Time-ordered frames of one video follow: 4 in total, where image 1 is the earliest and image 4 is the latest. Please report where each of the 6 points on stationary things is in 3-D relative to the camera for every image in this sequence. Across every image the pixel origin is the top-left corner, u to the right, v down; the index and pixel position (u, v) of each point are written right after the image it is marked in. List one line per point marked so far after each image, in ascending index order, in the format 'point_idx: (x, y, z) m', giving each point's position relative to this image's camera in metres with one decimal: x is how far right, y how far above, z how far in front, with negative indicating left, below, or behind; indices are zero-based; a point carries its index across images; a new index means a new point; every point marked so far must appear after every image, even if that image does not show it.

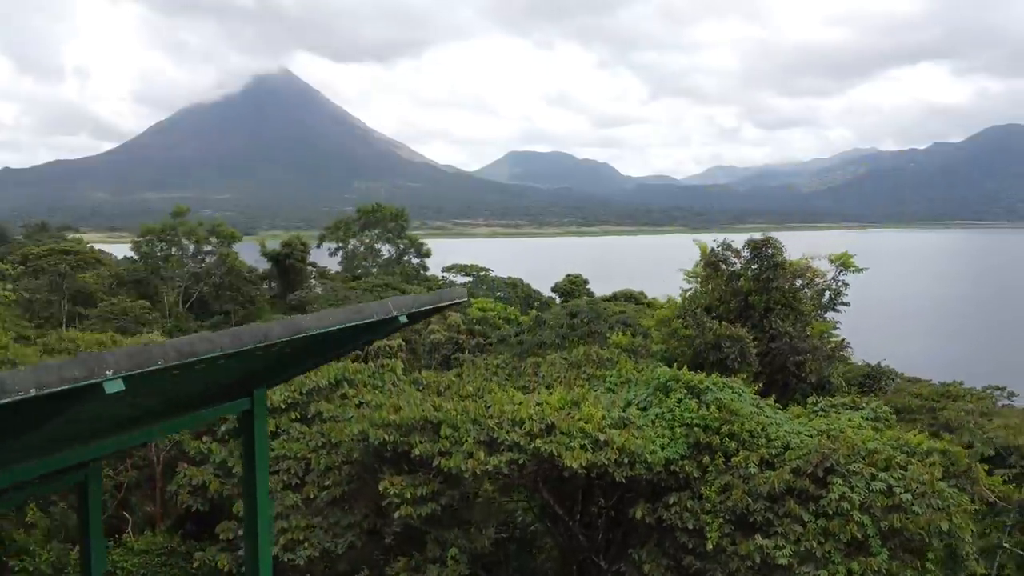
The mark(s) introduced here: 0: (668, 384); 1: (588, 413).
0: (+1.1, -0.7, +4.7) m
1: (+0.5, -0.8, +4.3) m
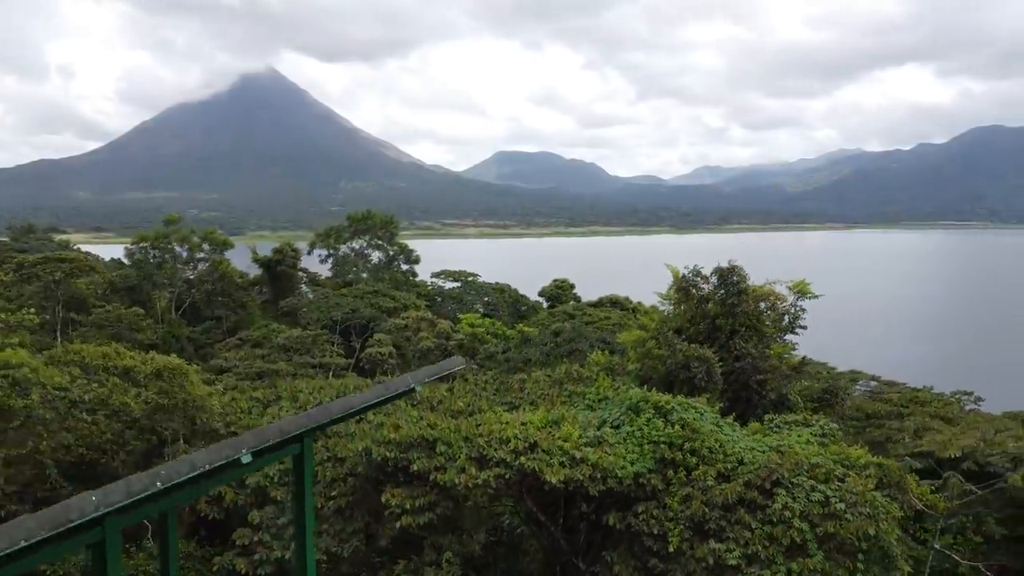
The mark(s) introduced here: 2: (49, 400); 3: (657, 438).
0: (+1.0, -0.9, +5.3) m
1: (+0.4, -1.1, +4.9) m
2: (-4.2, -1.0, +6.0) m
3: (+1.1, -1.1, +4.9) m
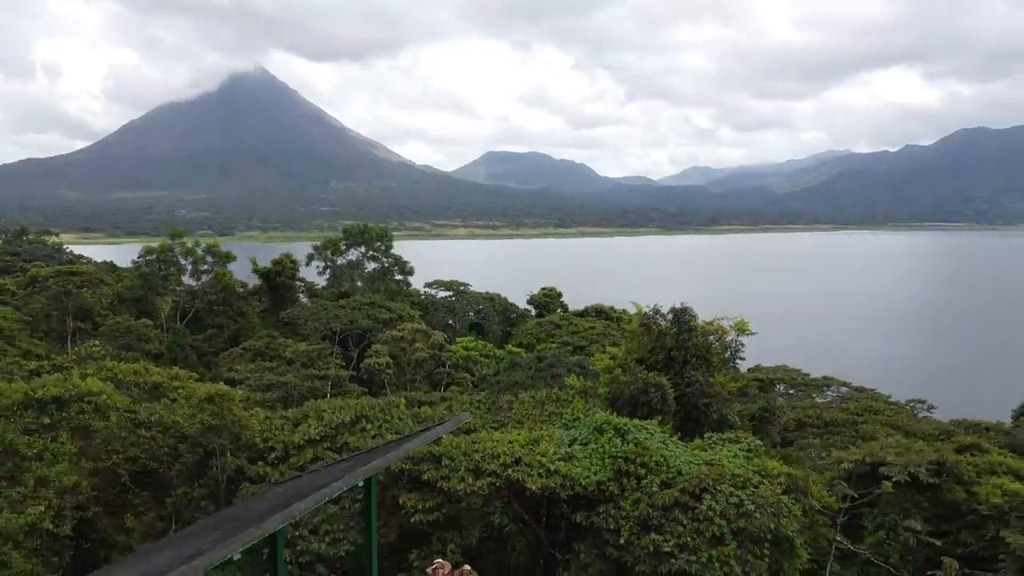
0: (+0.9, -1.4, +6.6) m
1: (+0.3, -1.5, +6.2) m
2: (-4.3, -1.5, +7.2) m
3: (+1.0, -1.5, +6.2) m
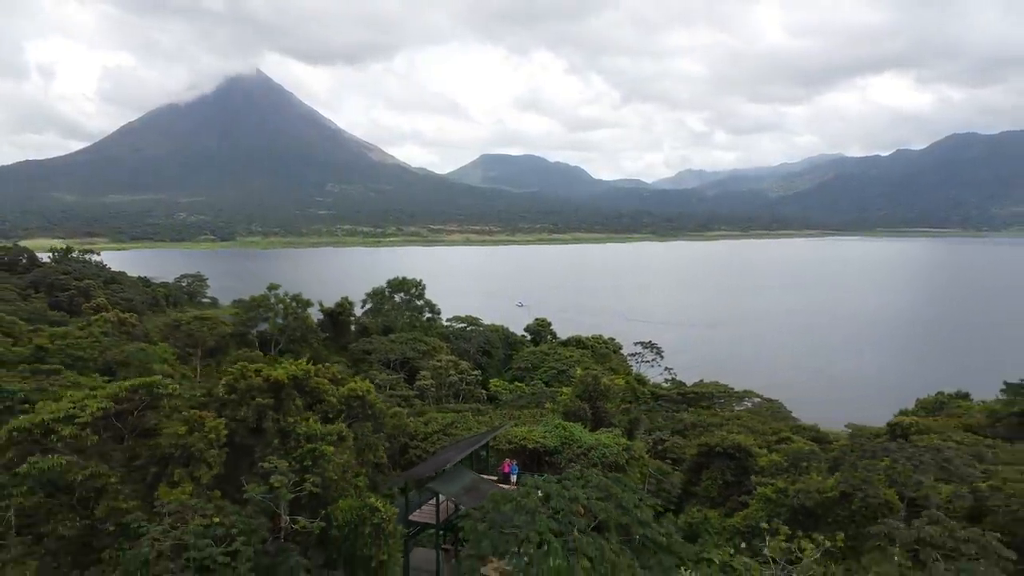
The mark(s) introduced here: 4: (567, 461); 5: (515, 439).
0: (+1.2, -3.5, +16.6) m
1: (+0.6, -3.6, +16.2) m
2: (-4.0, -3.5, +17.1) m
3: (+1.2, -3.6, +16.2) m
4: (+1.3, -4.2, +15.7) m
5: (+0.1, -3.7, +16.1) m
